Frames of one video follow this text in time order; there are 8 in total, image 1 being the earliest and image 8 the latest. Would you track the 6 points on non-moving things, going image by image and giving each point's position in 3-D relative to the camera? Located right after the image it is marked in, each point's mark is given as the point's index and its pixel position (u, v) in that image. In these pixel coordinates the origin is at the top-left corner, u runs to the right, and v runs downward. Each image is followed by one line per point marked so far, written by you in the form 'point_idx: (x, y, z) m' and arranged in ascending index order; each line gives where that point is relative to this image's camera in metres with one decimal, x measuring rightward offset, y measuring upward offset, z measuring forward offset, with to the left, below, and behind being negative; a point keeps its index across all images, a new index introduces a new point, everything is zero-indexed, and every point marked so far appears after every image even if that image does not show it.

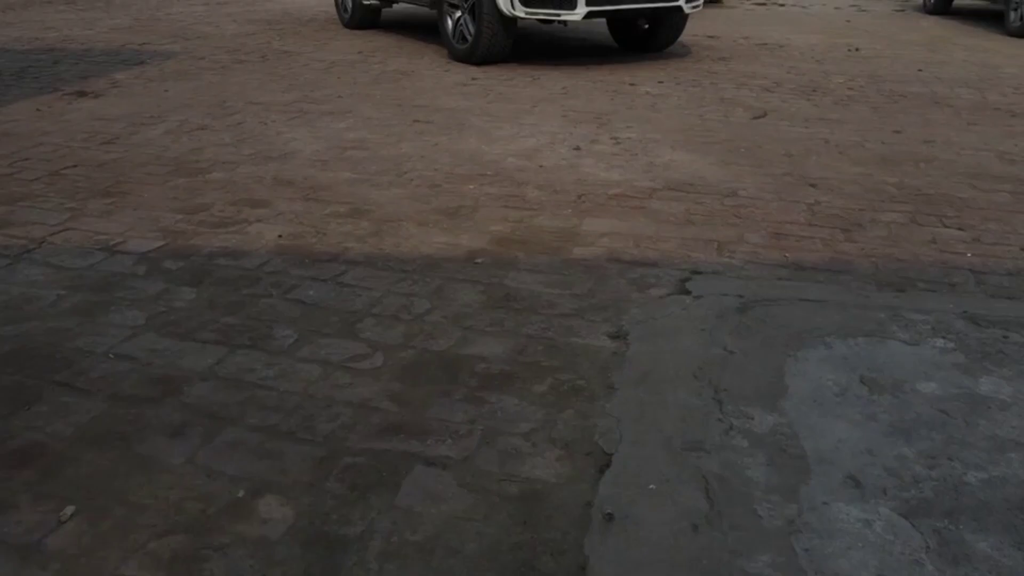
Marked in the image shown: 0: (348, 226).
0: (-0.7, +0.3, +3.2) m
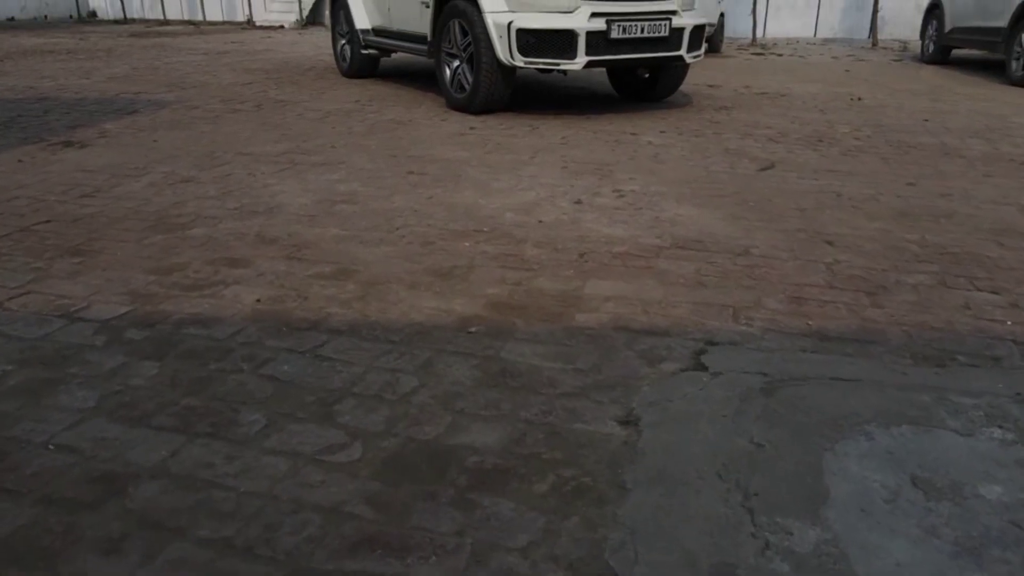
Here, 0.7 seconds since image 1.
0: (-0.7, 0.0, +3.0) m
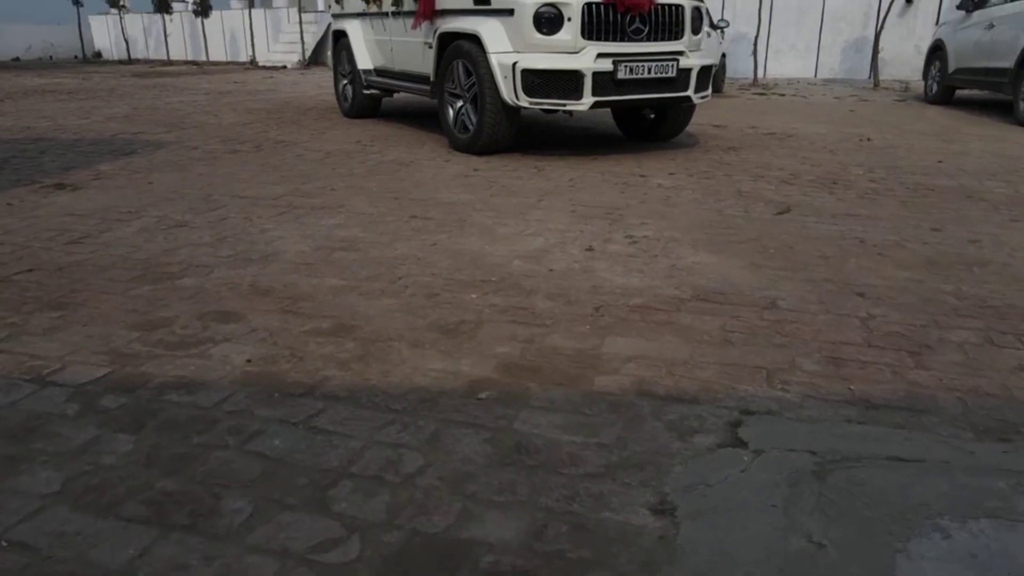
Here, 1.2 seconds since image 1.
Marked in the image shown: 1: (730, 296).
0: (-0.7, -0.2, +2.8) m
1: (+1.0, 0.0, +3.3) m
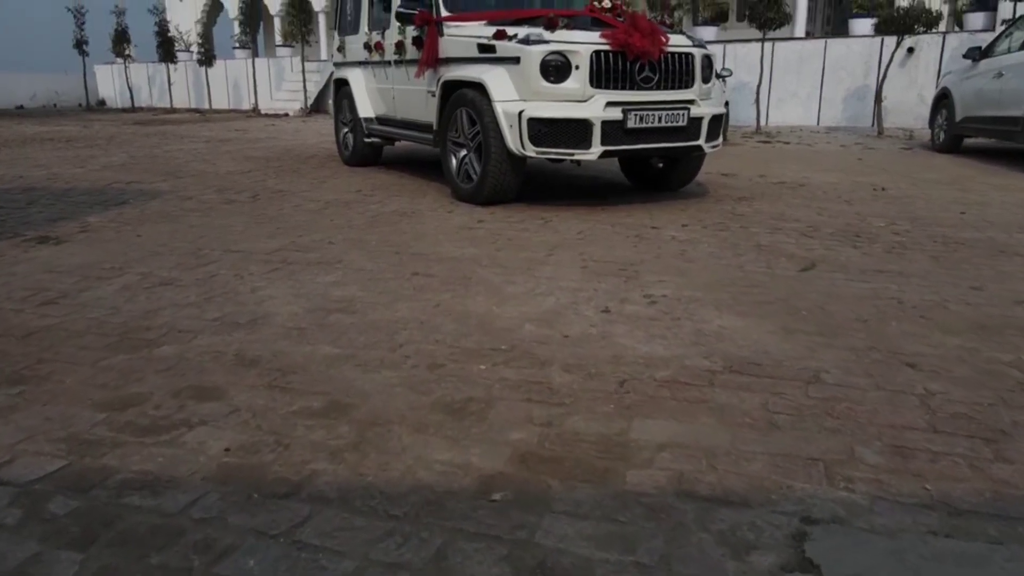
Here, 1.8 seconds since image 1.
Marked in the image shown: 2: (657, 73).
0: (-0.6, -0.5, +2.4) m
1: (+1.0, -0.3, +3.0) m
2: (+1.3, +1.9, +6.7) m
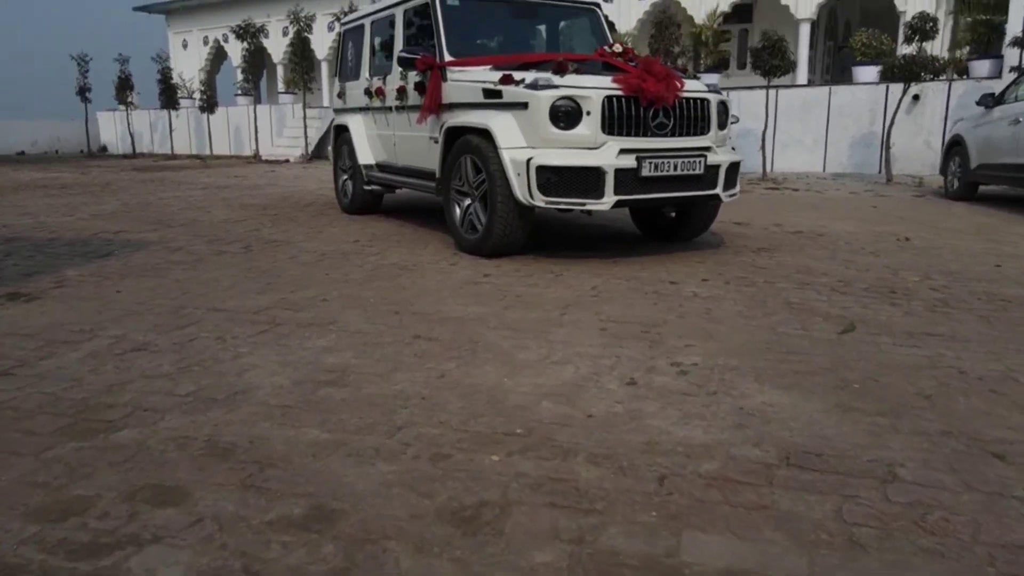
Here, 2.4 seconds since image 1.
0: (-0.6, -0.7, +2.0) m
1: (+1.1, -0.6, +2.5) m
2: (+1.3, +1.4, +6.4) m
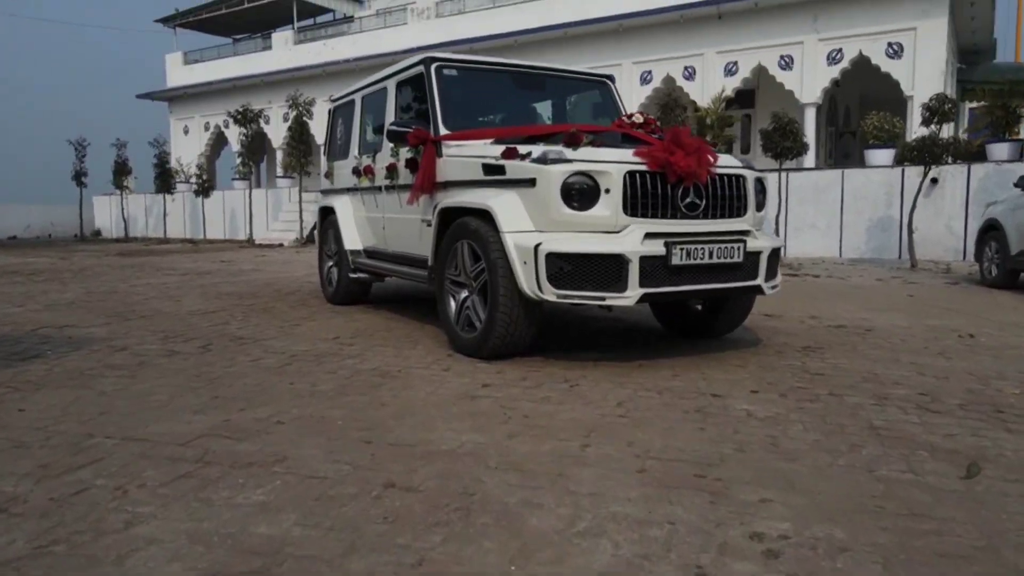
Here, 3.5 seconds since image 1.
0: (-0.5, -1.0, +0.8) m
1: (+1.1, -0.9, +1.4) m
2: (+1.4, +0.6, +5.4) m
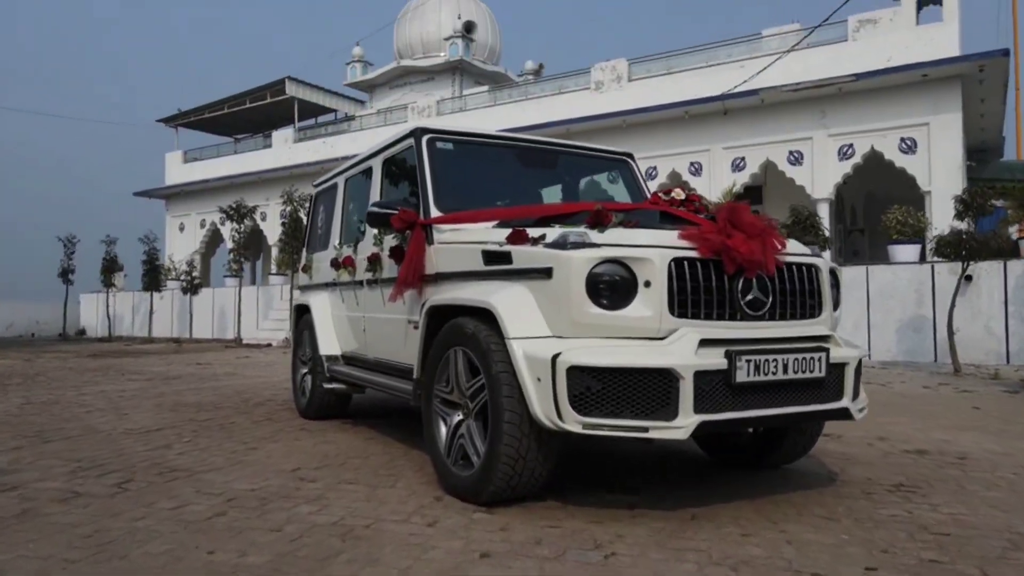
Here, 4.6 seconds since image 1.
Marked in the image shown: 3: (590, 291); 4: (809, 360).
0: (-0.5, -1.0, -0.6) m
1: (+1.2, -1.1, 0.0) m
2: (+1.4, 0.0, +4.2) m
3: (+0.4, 0.0, +3.9) m
4: (+1.6, -0.4, +4.1) m
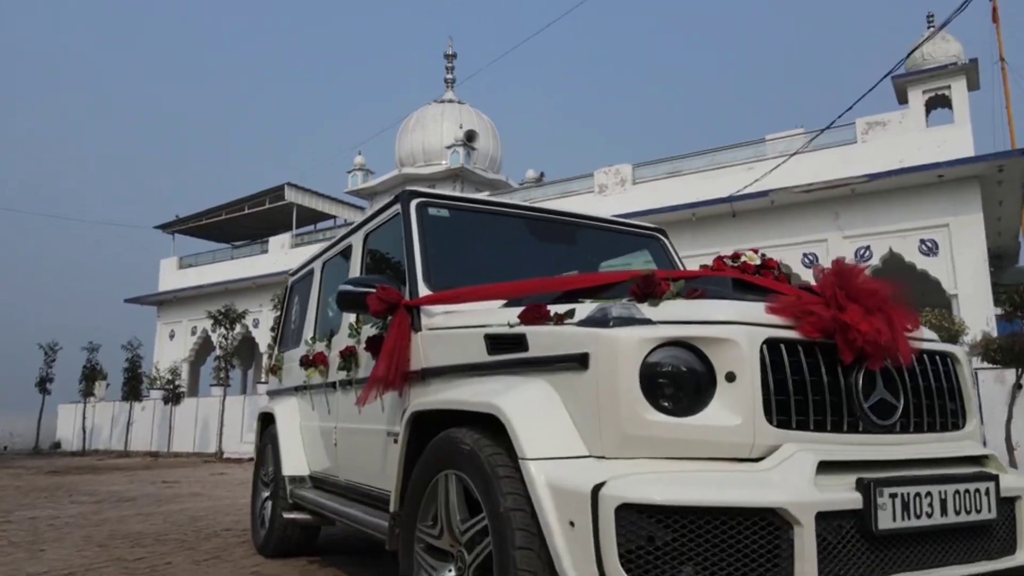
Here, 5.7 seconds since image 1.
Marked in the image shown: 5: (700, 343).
0: (-0.4, -0.7, -2.0) m
1: (+1.2, -0.8, -1.4) m
2: (+1.5, -0.4, +2.9) m
3: (+0.5, -0.3, +2.6) m
4: (+1.7, -0.7, +2.7) m
5: (+0.7, -0.2, +2.7) m
